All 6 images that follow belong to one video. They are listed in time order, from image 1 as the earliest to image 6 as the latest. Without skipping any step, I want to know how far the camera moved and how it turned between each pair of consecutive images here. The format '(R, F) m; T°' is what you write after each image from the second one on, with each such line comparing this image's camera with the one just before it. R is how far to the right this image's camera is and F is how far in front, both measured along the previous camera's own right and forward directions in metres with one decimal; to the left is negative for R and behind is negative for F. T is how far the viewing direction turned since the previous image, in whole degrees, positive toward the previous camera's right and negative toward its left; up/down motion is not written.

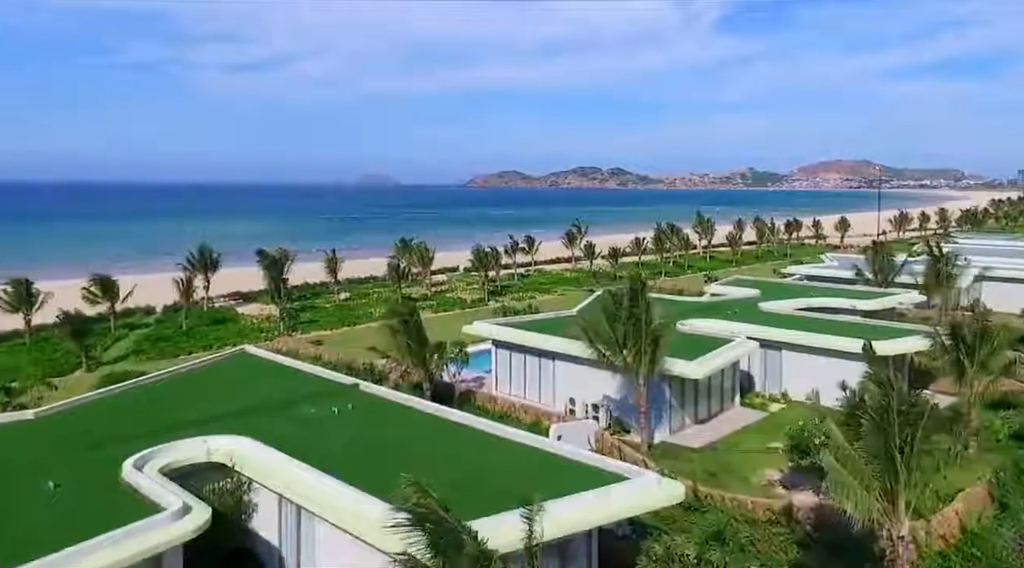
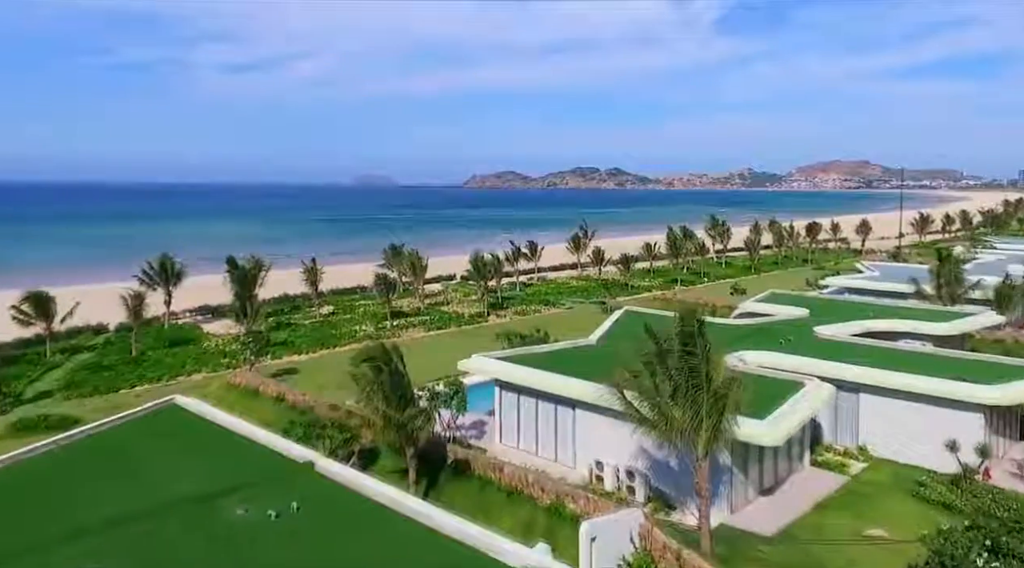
(-0.2, +4.5) m; 0°
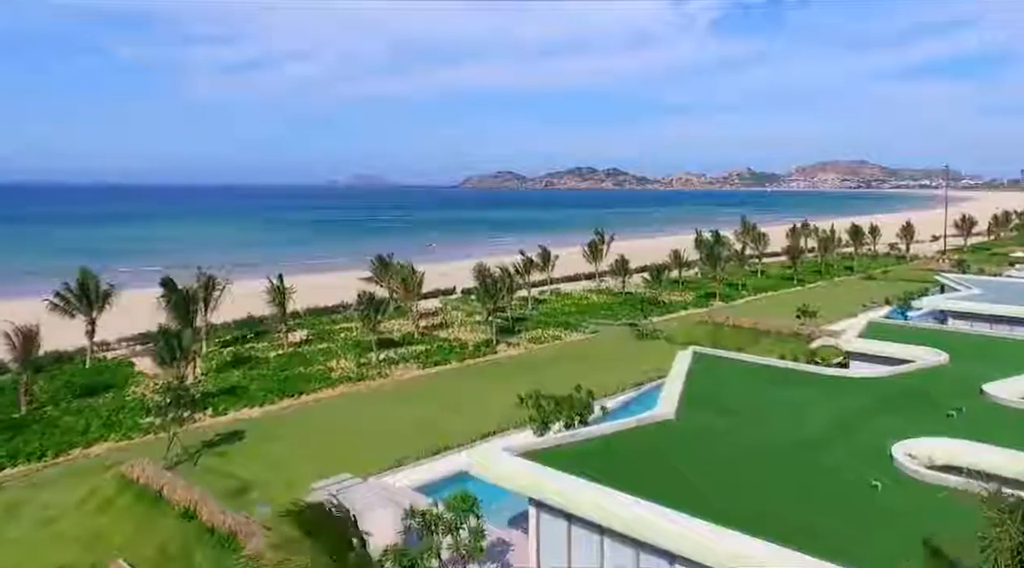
(-0.7, +7.0) m; 0°
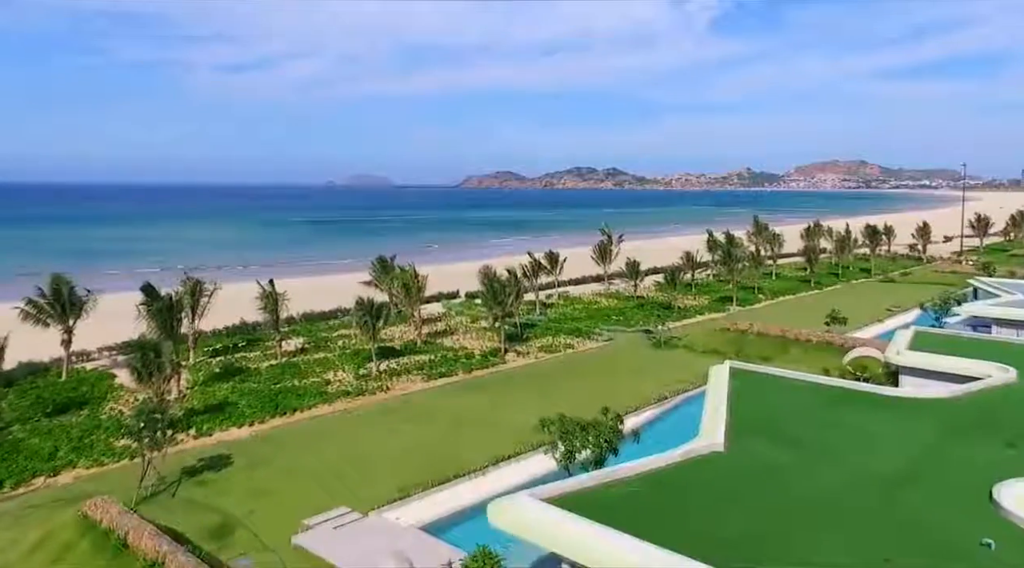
(-0.4, +2.0) m; 0°
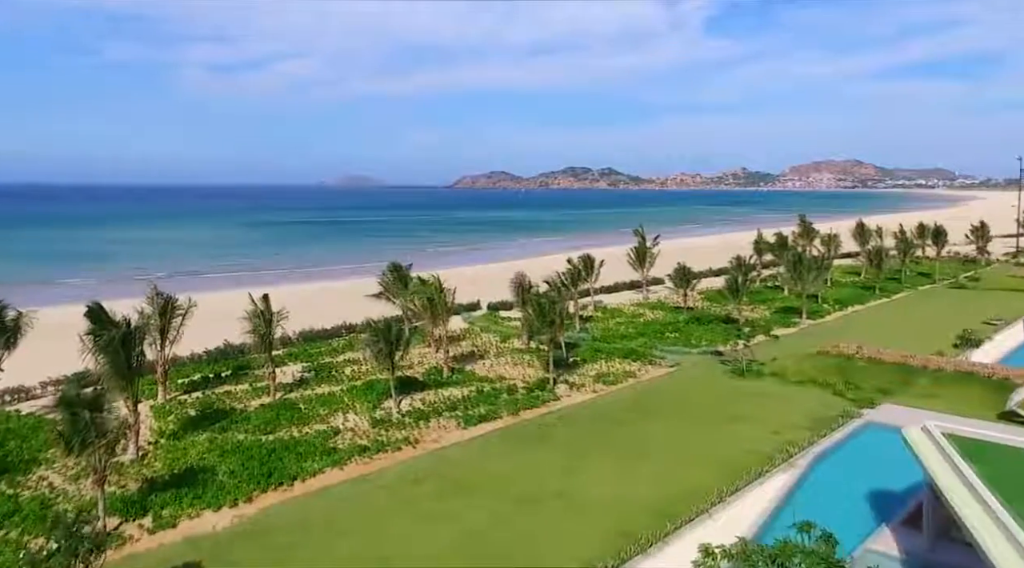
(-1.7, +5.6) m; 0°
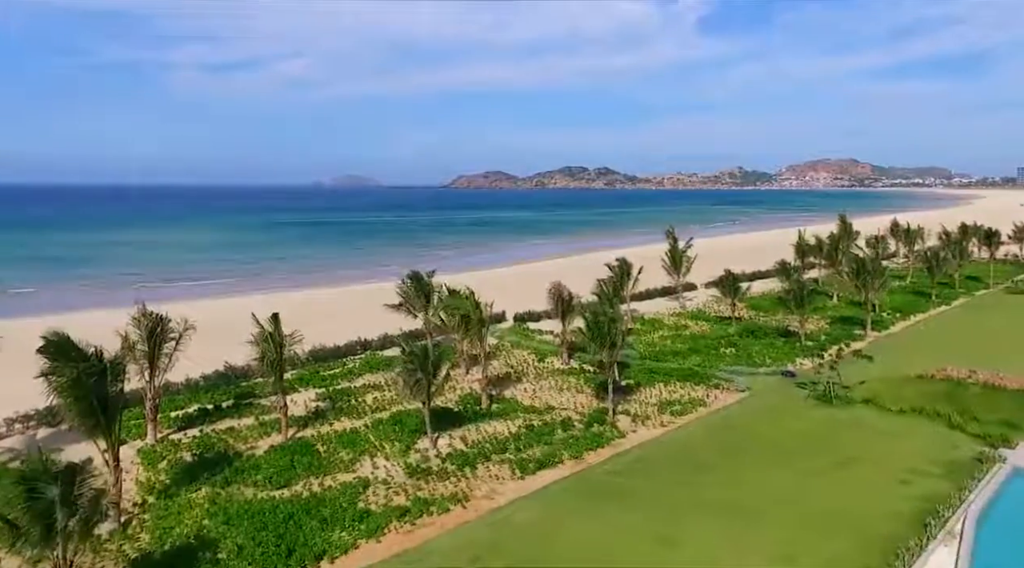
(-1.5, +3.4) m; 0°
